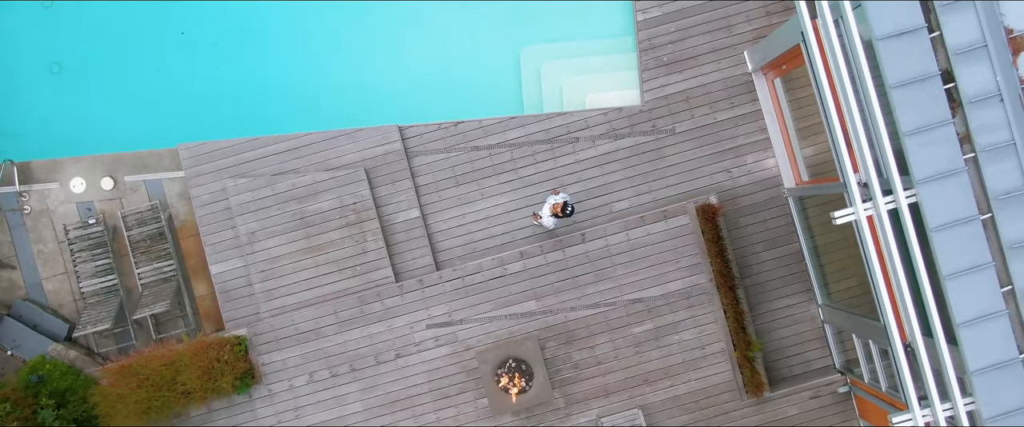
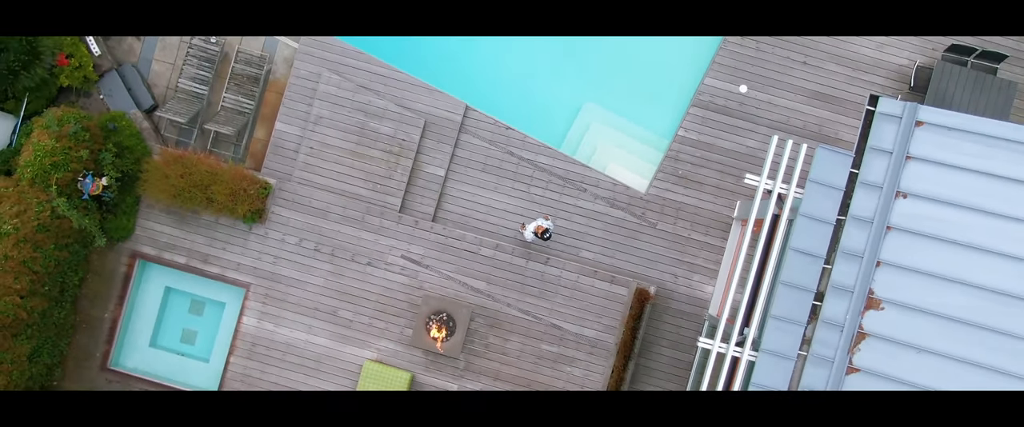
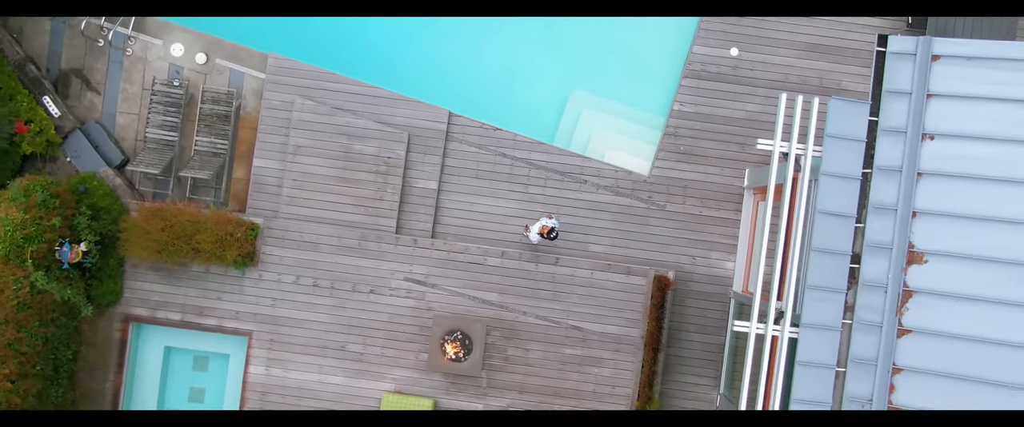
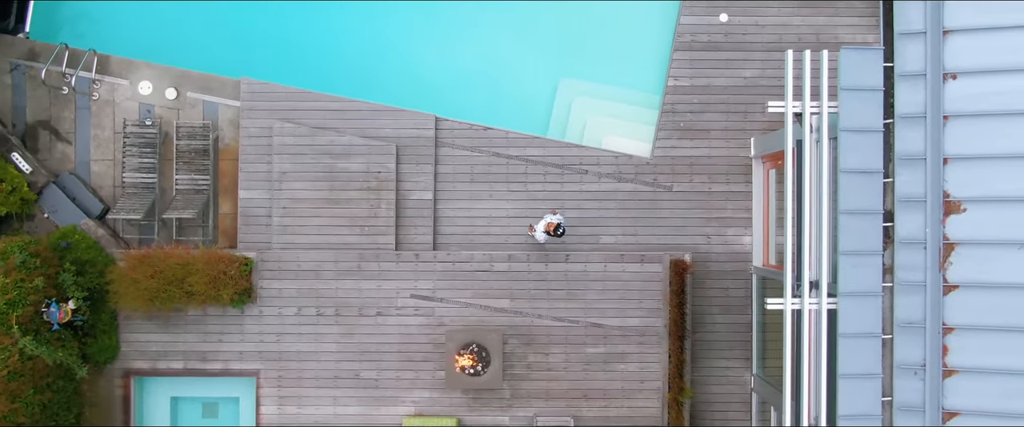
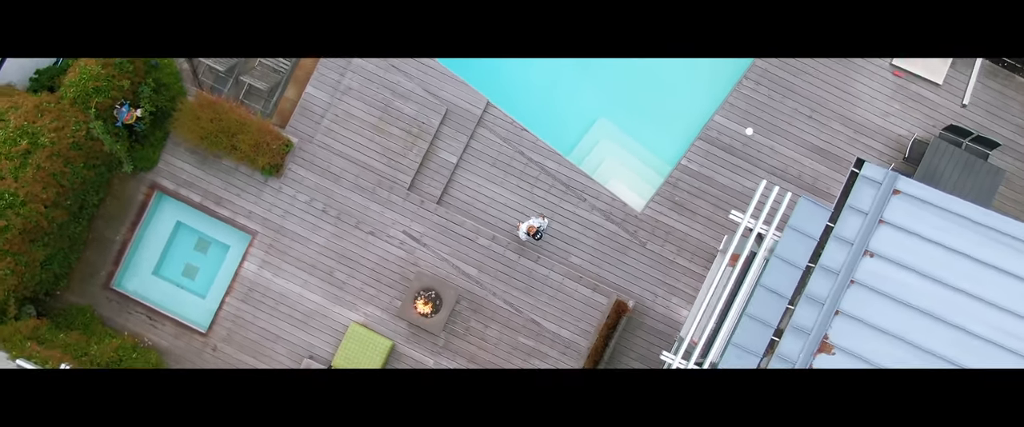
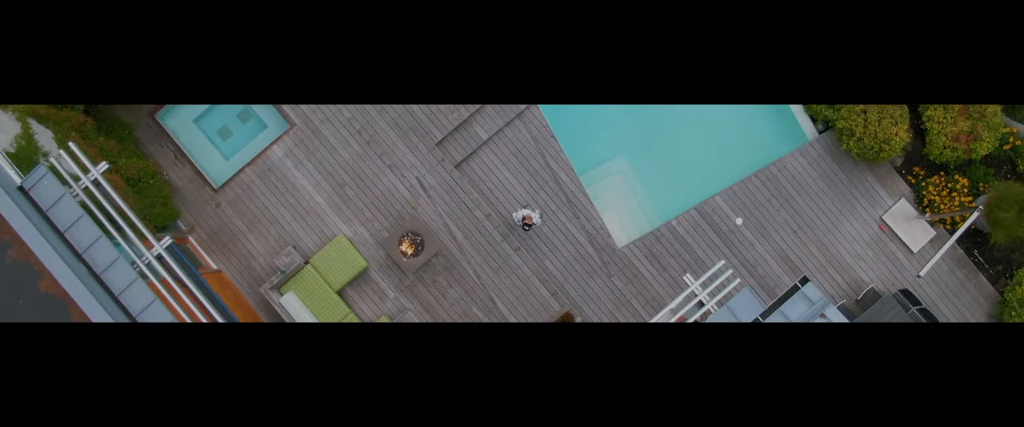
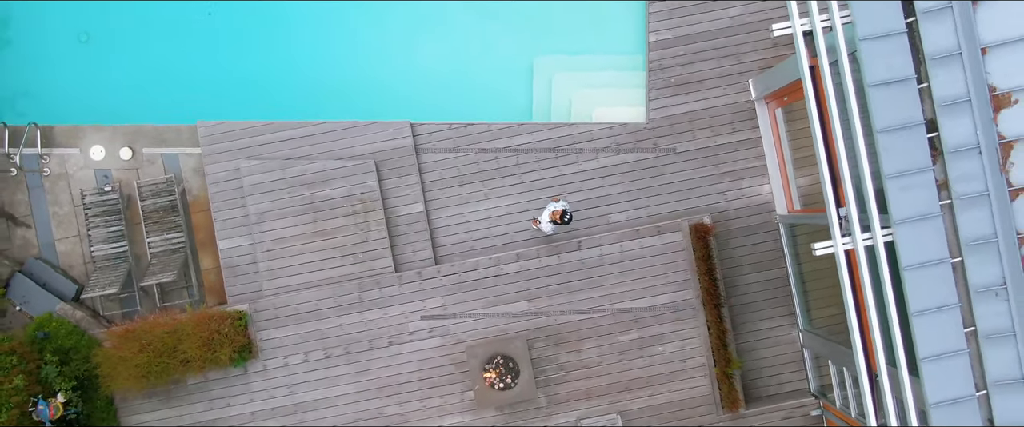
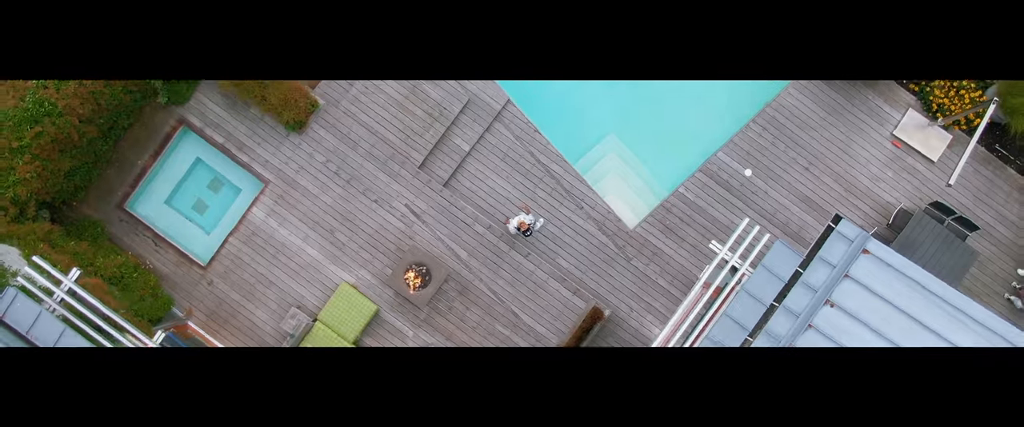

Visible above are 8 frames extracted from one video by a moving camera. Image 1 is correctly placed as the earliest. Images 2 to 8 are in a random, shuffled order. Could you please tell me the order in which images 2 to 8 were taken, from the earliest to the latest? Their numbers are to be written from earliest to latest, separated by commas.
7, 4, 3, 2, 5, 8, 6
